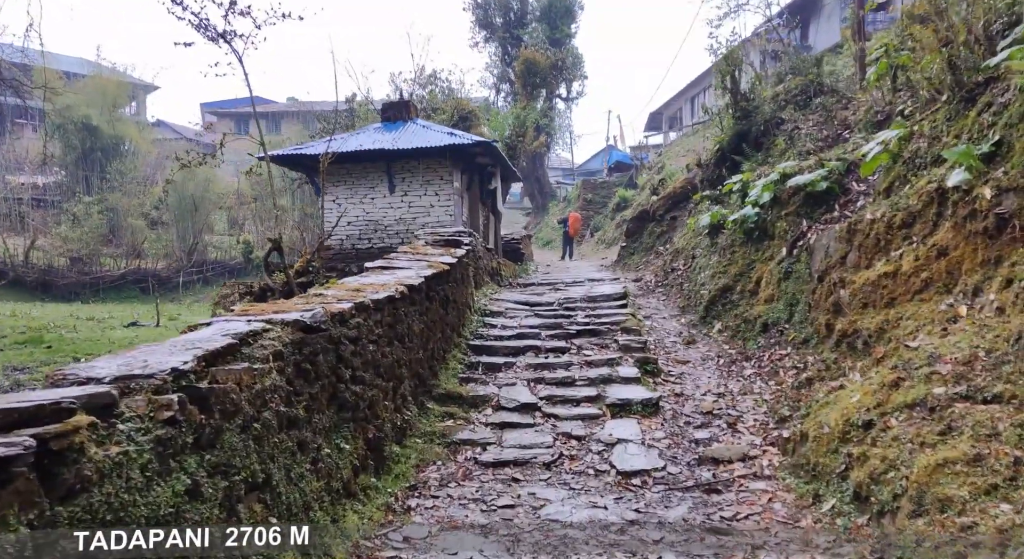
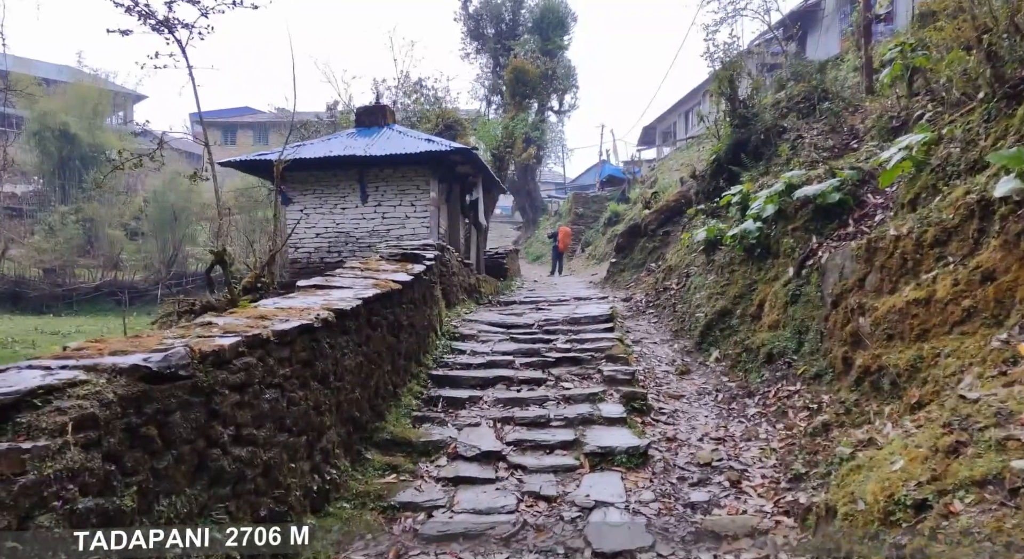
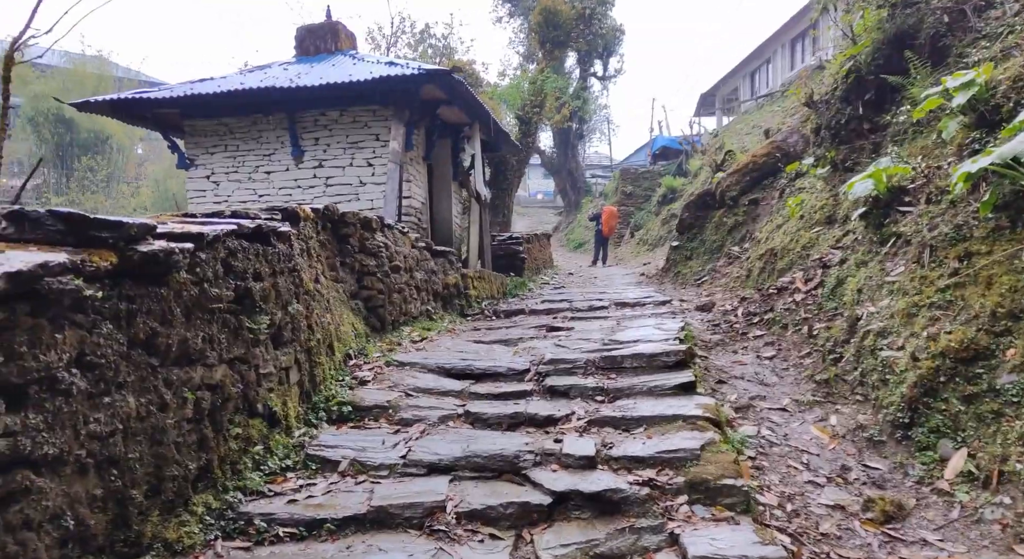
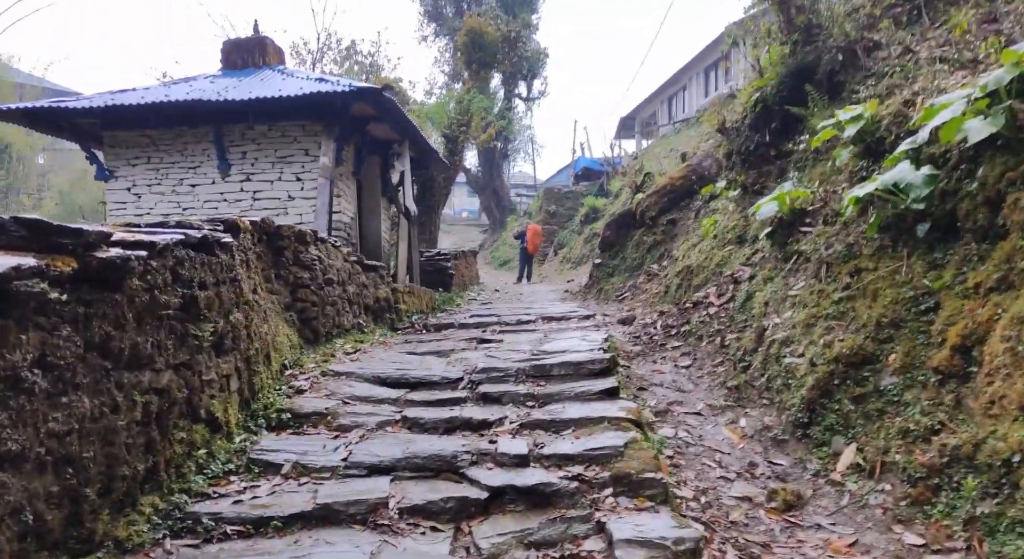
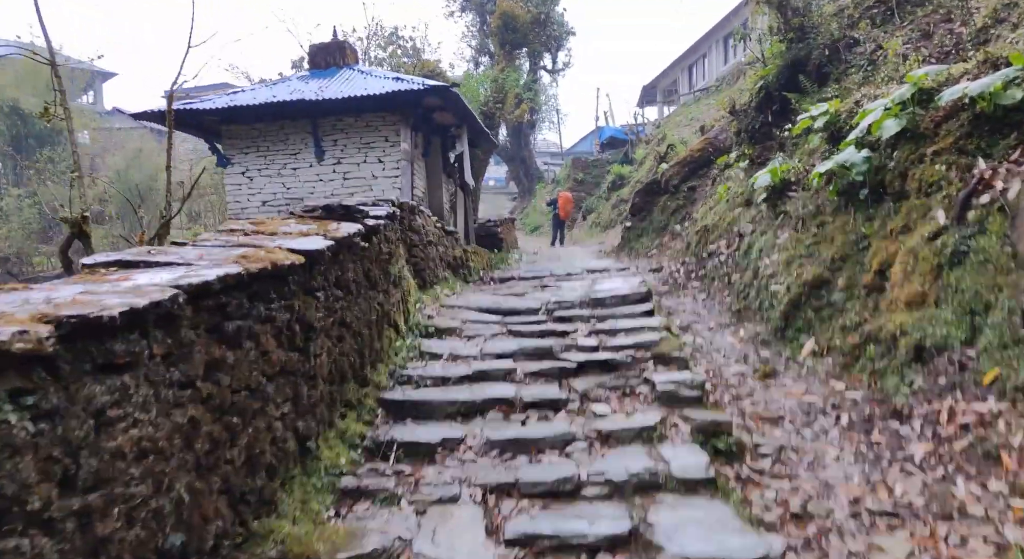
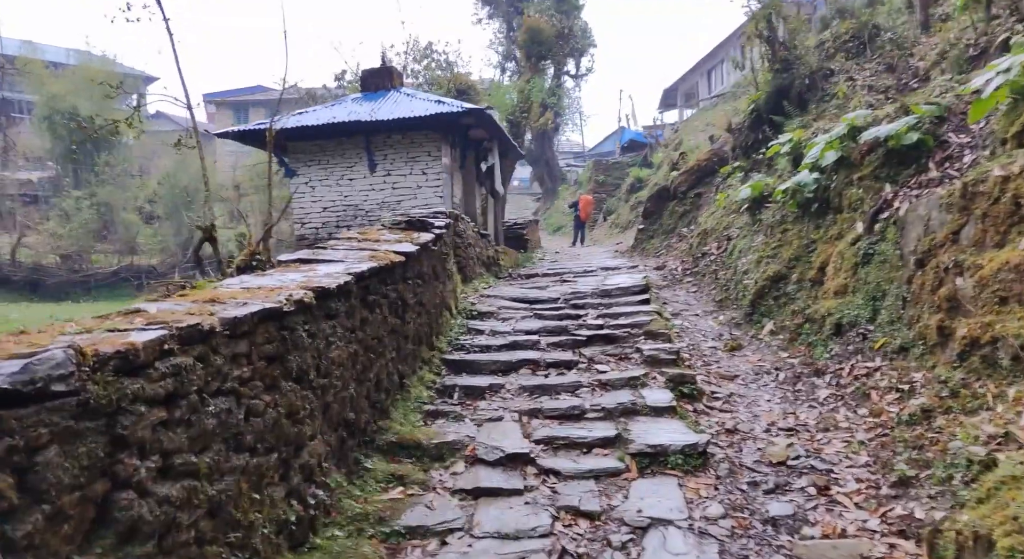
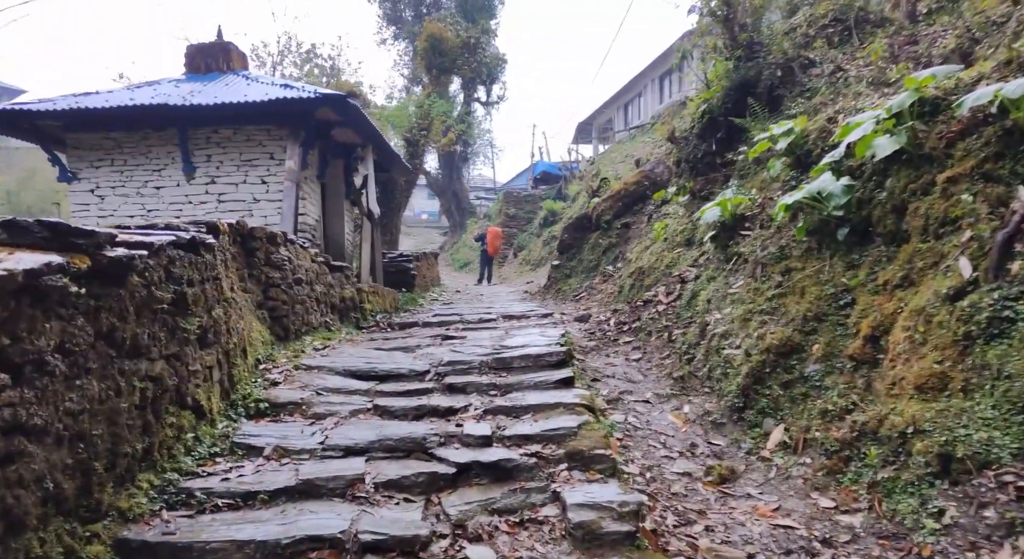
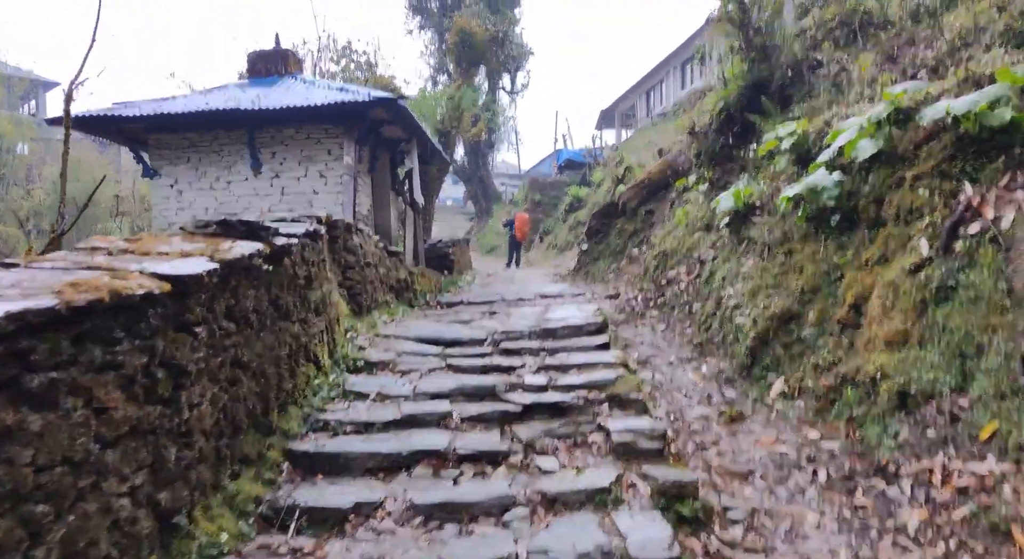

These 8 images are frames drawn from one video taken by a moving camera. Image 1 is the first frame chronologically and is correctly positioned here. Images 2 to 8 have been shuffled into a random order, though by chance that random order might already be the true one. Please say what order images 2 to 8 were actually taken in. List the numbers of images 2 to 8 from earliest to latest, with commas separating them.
2, 6, 5, 8, 7, 4, 3
